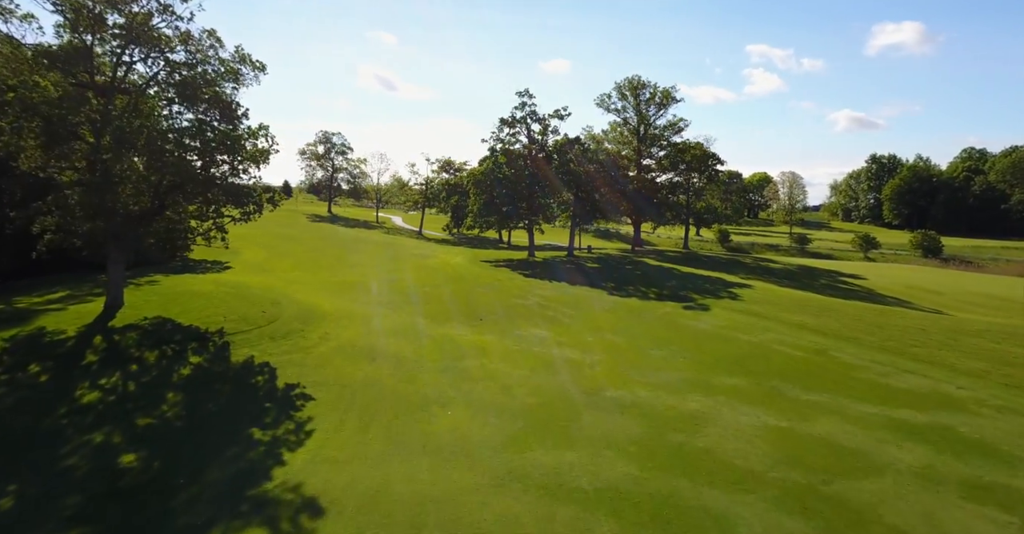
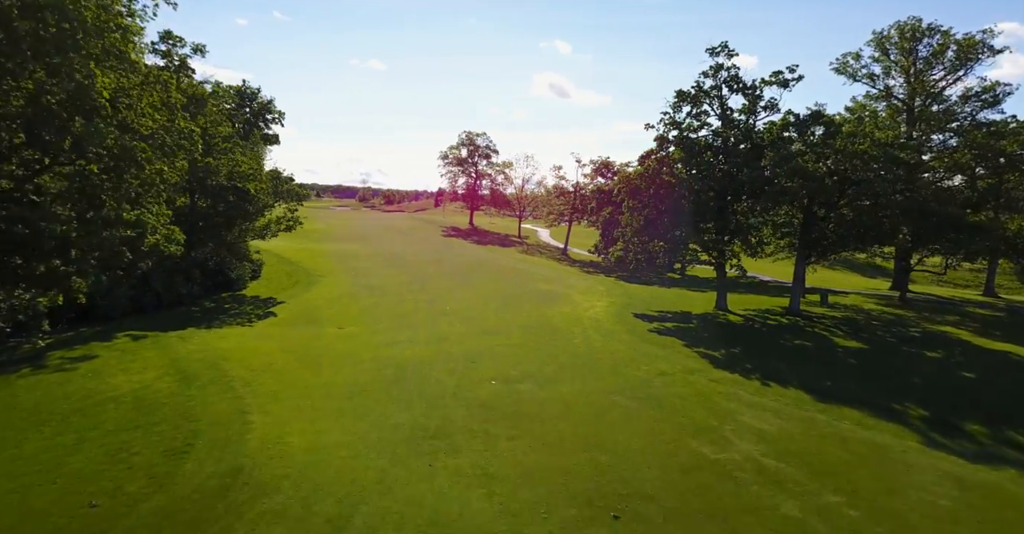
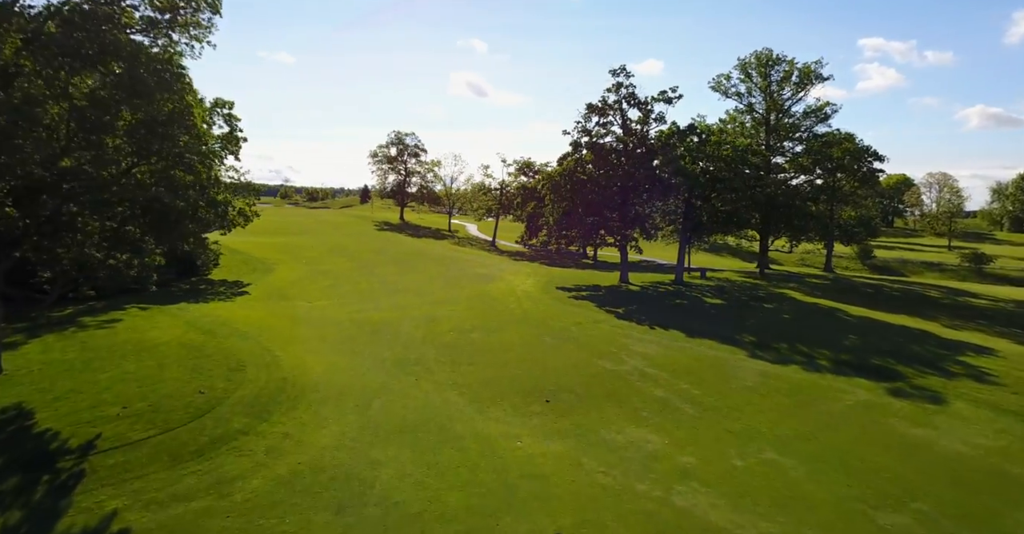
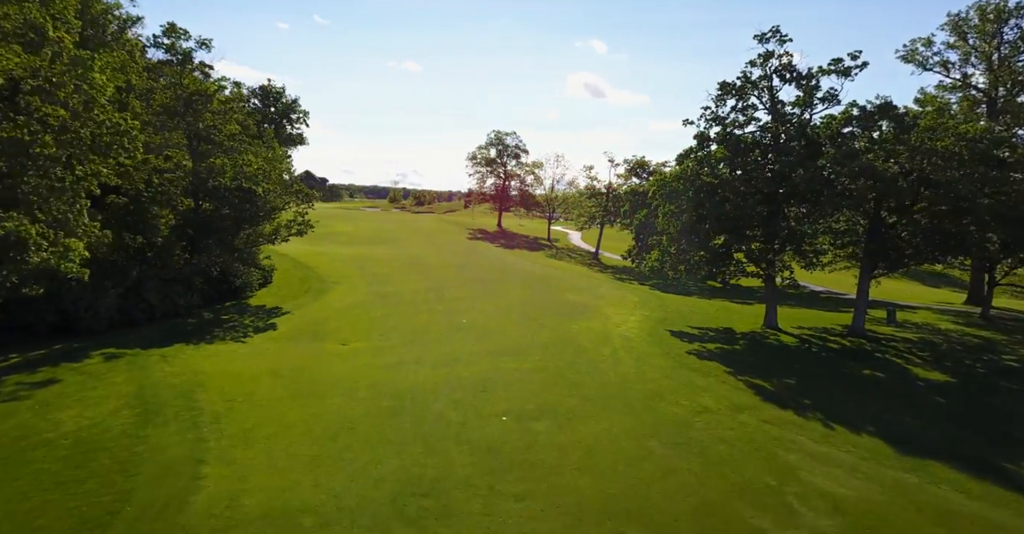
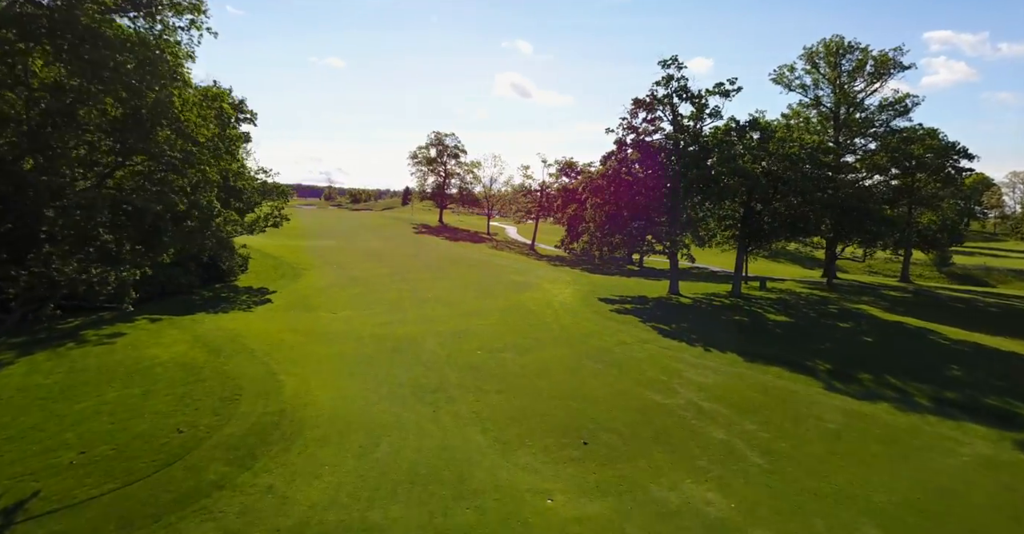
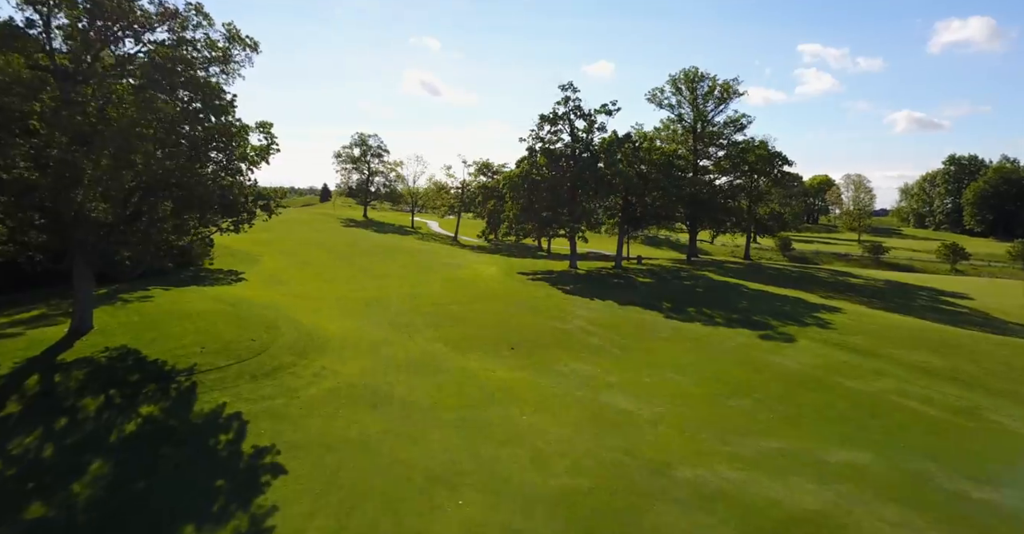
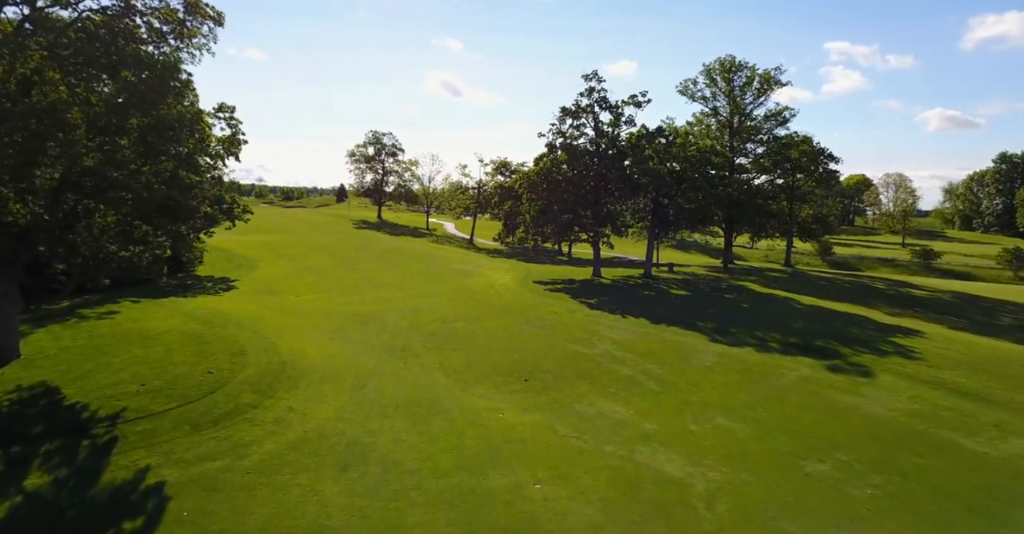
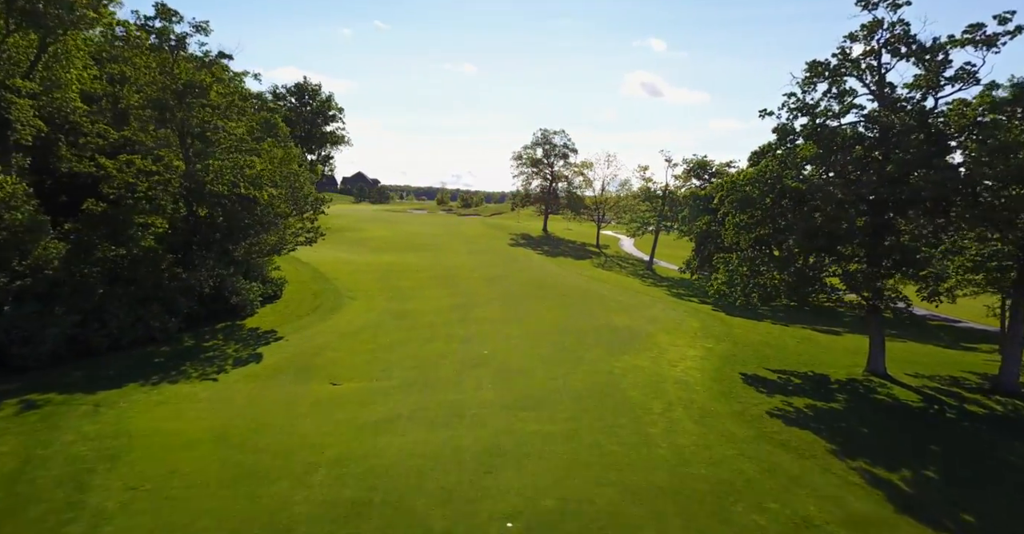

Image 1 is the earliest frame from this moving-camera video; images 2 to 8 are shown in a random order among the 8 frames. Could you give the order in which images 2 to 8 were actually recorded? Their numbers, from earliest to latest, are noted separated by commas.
6, 7, 3, 5, 2, 4, 8
